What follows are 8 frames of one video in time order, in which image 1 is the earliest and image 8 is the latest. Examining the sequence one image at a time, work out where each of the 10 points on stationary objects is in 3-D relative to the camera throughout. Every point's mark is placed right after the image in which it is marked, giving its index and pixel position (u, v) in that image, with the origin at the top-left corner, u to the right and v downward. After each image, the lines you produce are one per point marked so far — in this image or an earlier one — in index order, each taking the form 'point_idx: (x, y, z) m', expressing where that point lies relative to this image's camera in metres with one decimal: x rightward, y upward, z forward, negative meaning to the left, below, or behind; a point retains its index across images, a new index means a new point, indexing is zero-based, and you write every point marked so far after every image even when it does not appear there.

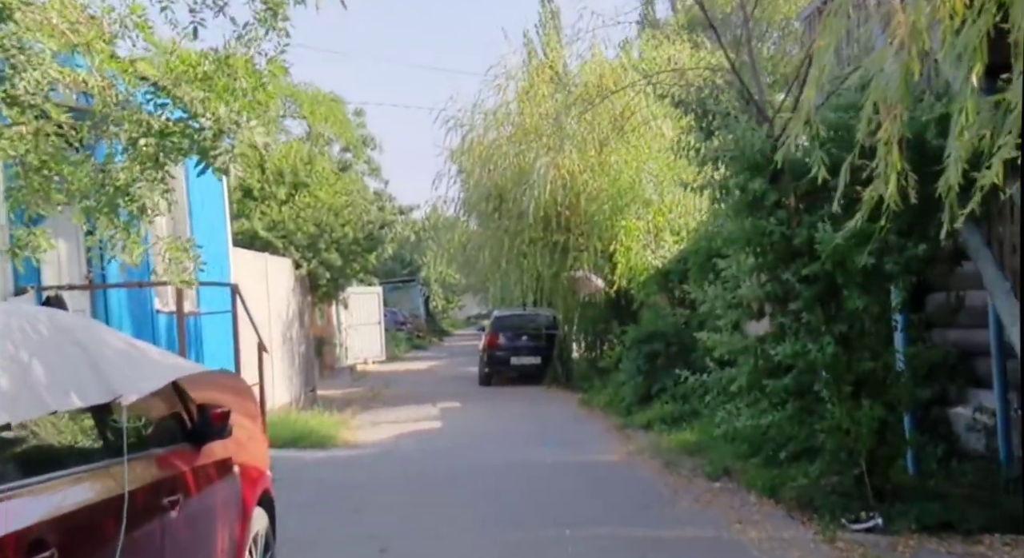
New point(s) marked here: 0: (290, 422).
0: (-2.7, -1.8, +14.3) m
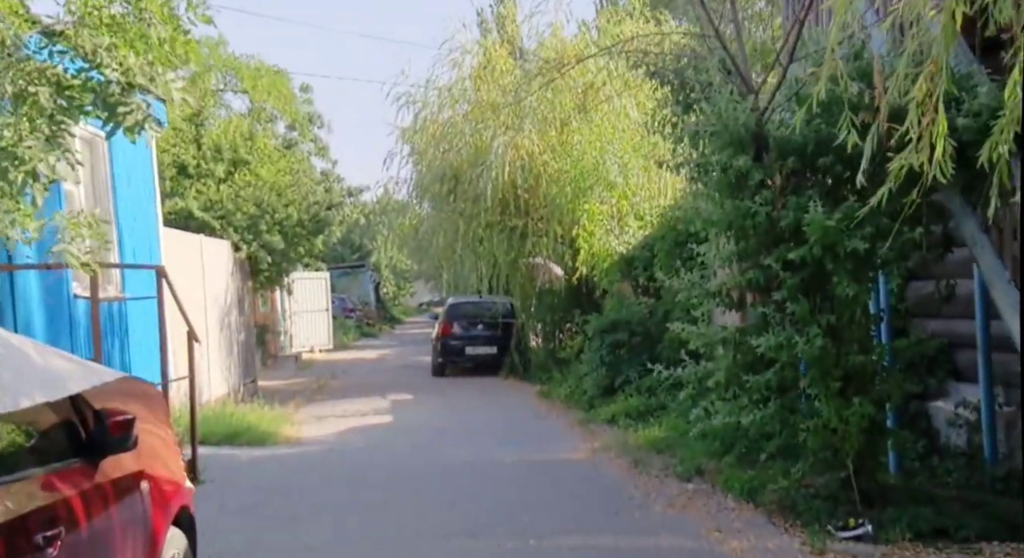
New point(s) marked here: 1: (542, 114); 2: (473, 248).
0: (-3.3, -1.6, +13.5) m
1: (+0.4, +2.3, +15.7) m
2: (-0.7, +0.5, +17.9) m
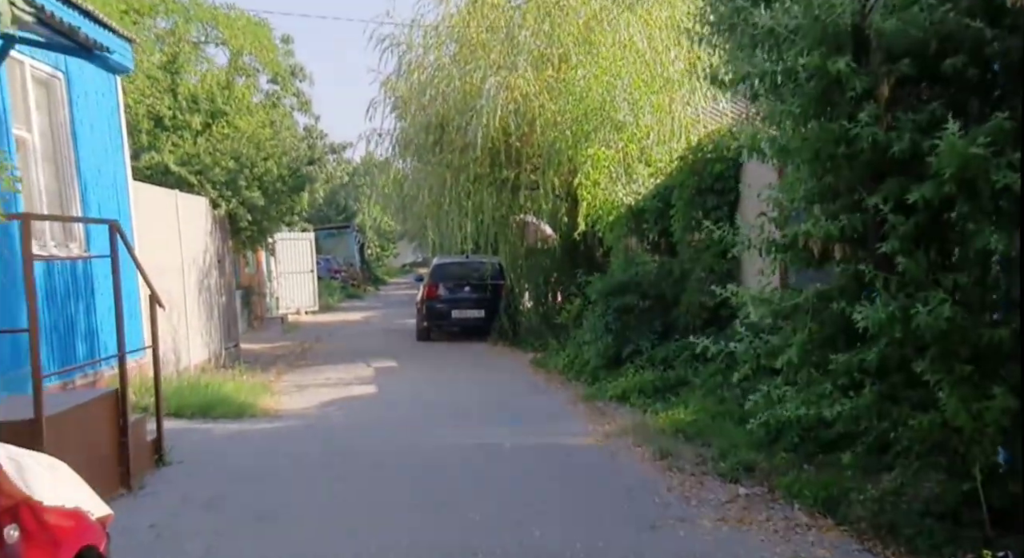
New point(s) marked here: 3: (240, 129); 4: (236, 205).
0: (-3.3, -1.1, +11.9) m
1: (+0.3, +2.8, +13.9) m
2: (-0.8, +1.1, +16.2) m
3: (-4.3, +2.4, +17.9) m
4: (-4.2, +1.1, +17.2) m
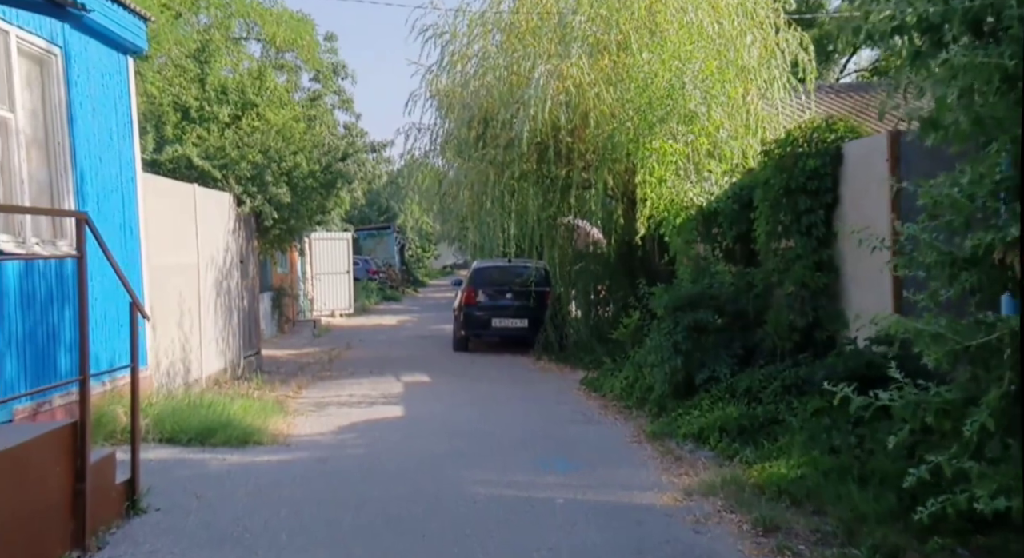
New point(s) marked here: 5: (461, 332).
0: (-2.8, -1.2, +10.4) m
1: (+0.9, +2.7, +12.3) m
2: (-0.1, +1.1, +14.6) m
3: (-3.6, +2.3, +16.5) m
4: (-3.5, +1.1, +15.8) m
5: (-0.9, -0.9, +18.7) m
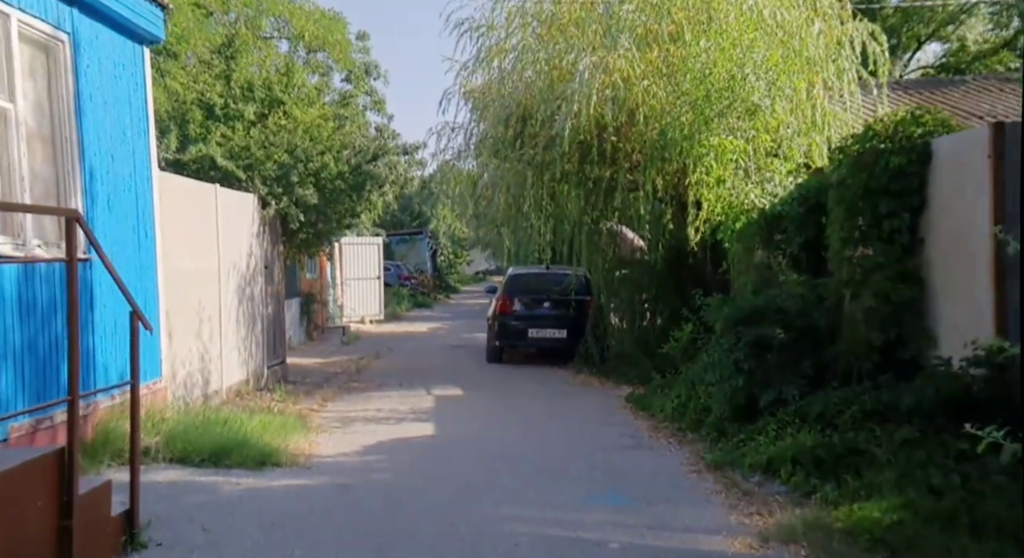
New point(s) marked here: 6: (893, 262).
0: (-2.5, -1.2, +9.6) m
1: (+1.3, +2.6, +11.4) m
2: (+0.4, +1.0, +13.7) m
3: (-3.0, +2.2, +15.7) m
4: (-3.0, +1.0, +15.0) m
5: (-0.3, -1.0, +17.8) m
6: (+2.9, +0.1, +8.5) m
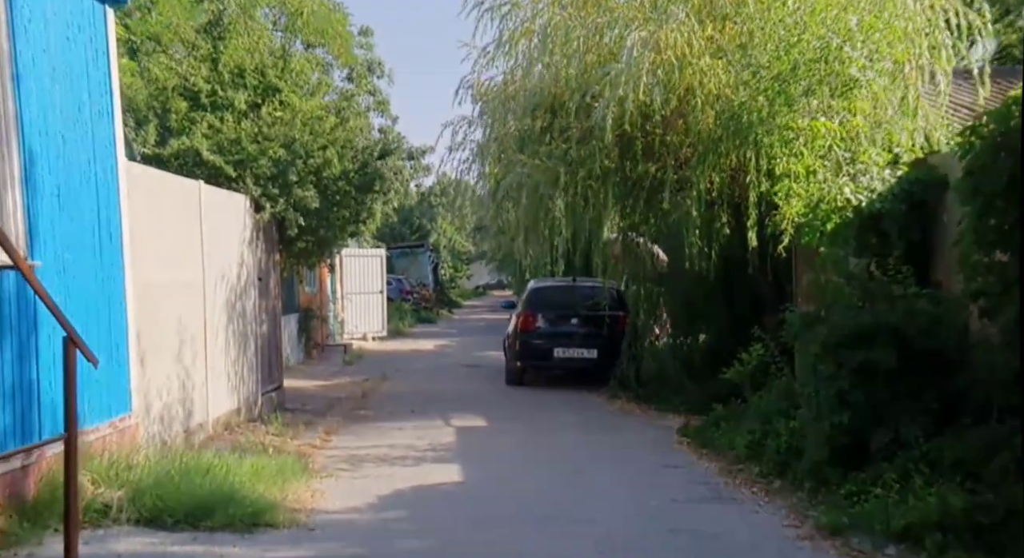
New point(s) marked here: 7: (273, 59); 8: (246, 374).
0: (-2.1, -1.3, +7.8) m
1: (+1.7, +2.5, +9.7) m
2: (+0.7, +0.8, +12.0) m
3: (-2.7, +2.1, +13.9) m
4: (-2.7, +0.8, +13.2) m
5: (+0.1, -1.2, +16.0) m
6: (+3.2, +0.1, +6.7) m
7: (-3.0, +2.7, +13.8) m
8: (-2.8, -1.0, +11.6) m
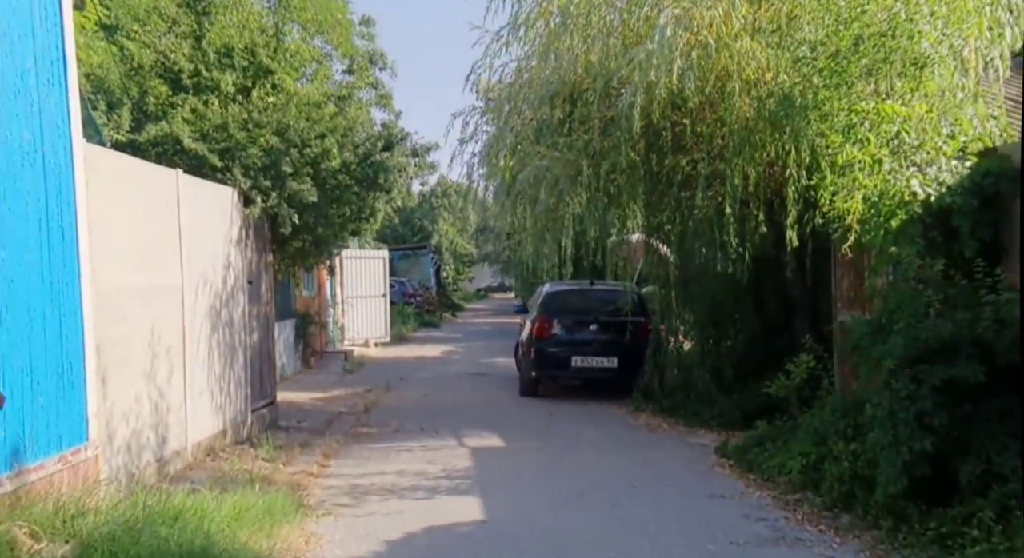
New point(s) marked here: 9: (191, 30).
0: (-1.9, -1.3, +6.5) m
1: (+1.9, +2.5, +8.4) m
2: (+0.9, +0.8, +10.7) m
3: (-2.5, +2.0, +12.6) m
4: (-2.5, +0.8, +11.9) m
5: (+0.3, -1.2, +14.7) m
6: (+3.4, 0.0, +5.4) m
7: (-2.8, +2.7, +12.5) m
8: (-2.6, -1.0, +10.3) m
9: (-3.7, +2.8, +13.1) m
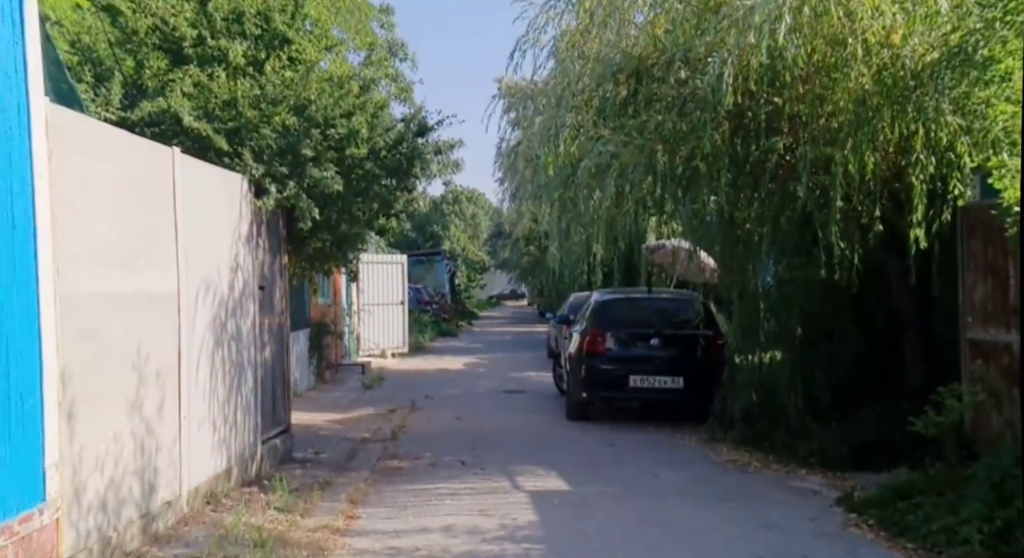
0: (-1.5, -1.4, +4.7) m
1: (+2.4, +2.4, +6.6) m
2: (+1.4, +0.7, +8.9) m
3: (-2.0, +2.0, +10.9) m
4: (-2.0, +0.8, +10.2) m
5: (+0.8, -1.3, +12.9) m
6: (+3.9, 0.0, +3.6) m
7: (-2.2, +2.6, +10.8) m
8: (-2.1, -1.1, +8.5) m
9: (-3.1, +2.7, +11.4) m
